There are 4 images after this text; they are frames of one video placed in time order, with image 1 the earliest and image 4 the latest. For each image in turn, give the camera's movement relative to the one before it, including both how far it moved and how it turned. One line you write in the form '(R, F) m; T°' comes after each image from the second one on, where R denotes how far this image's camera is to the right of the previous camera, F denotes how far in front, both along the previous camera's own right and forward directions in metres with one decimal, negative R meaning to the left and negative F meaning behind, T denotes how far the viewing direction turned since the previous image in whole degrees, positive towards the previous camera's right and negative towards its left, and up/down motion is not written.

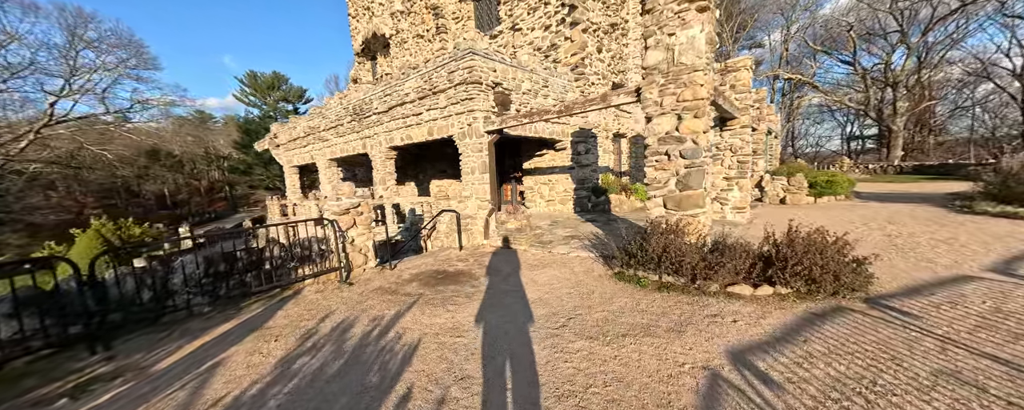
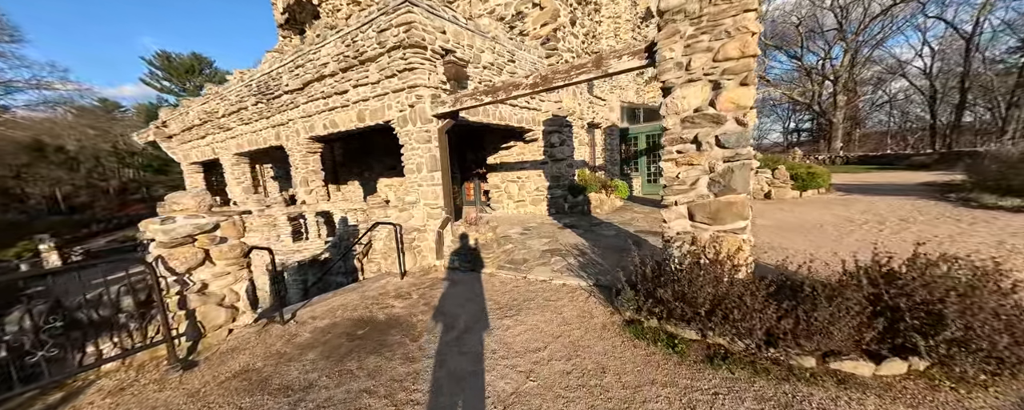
(+0.1, +1.8) m; +6°
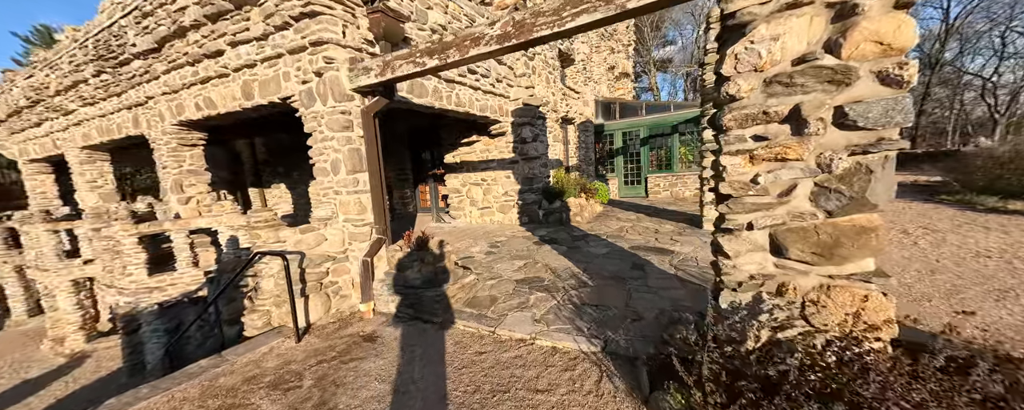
(+0.1, +1.7) m; +6°
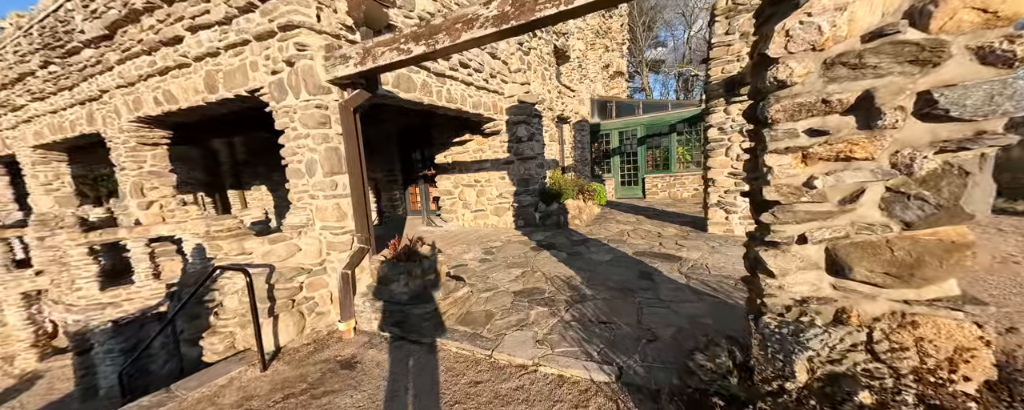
(0.0, +0.4) m; +1°
